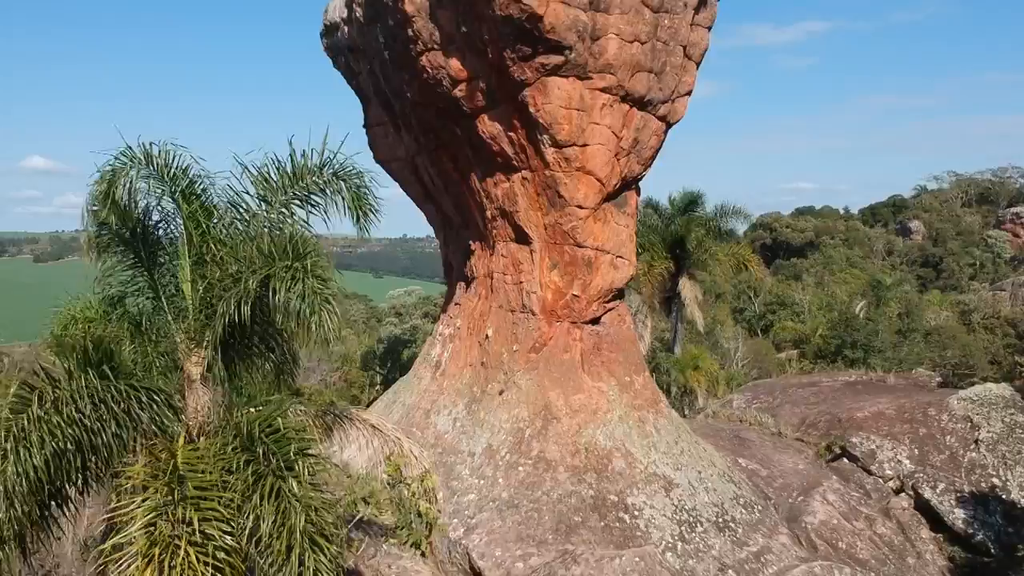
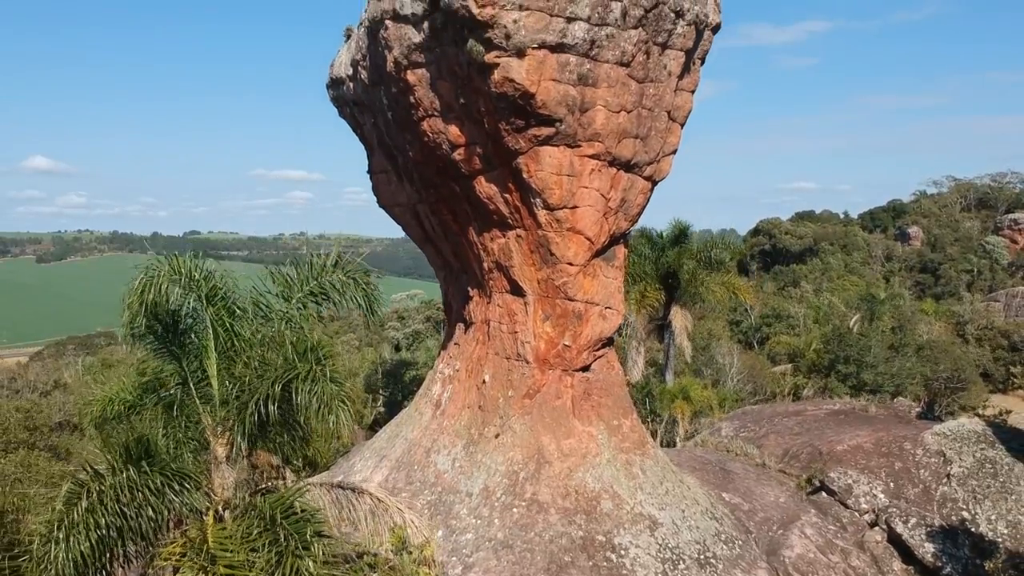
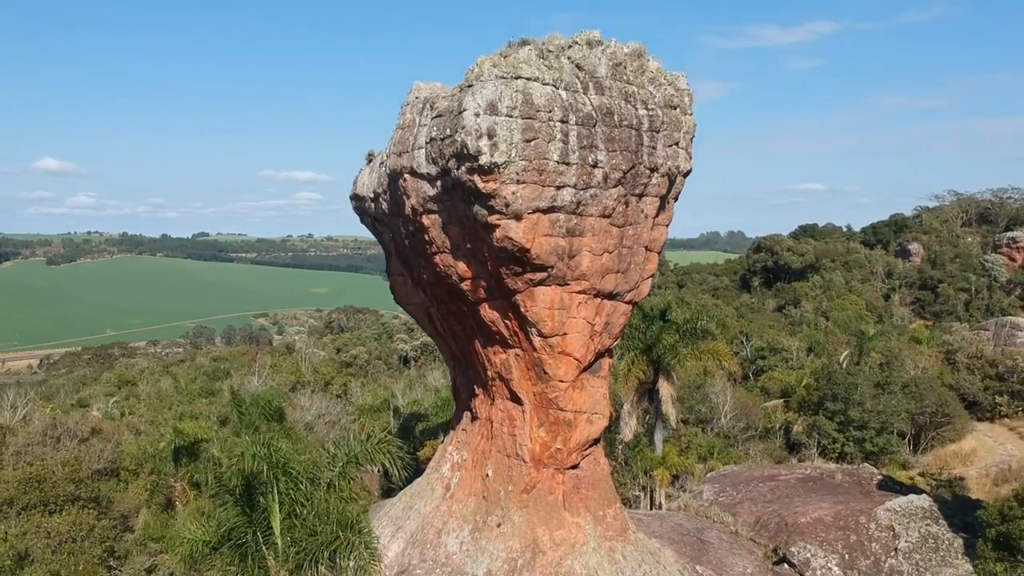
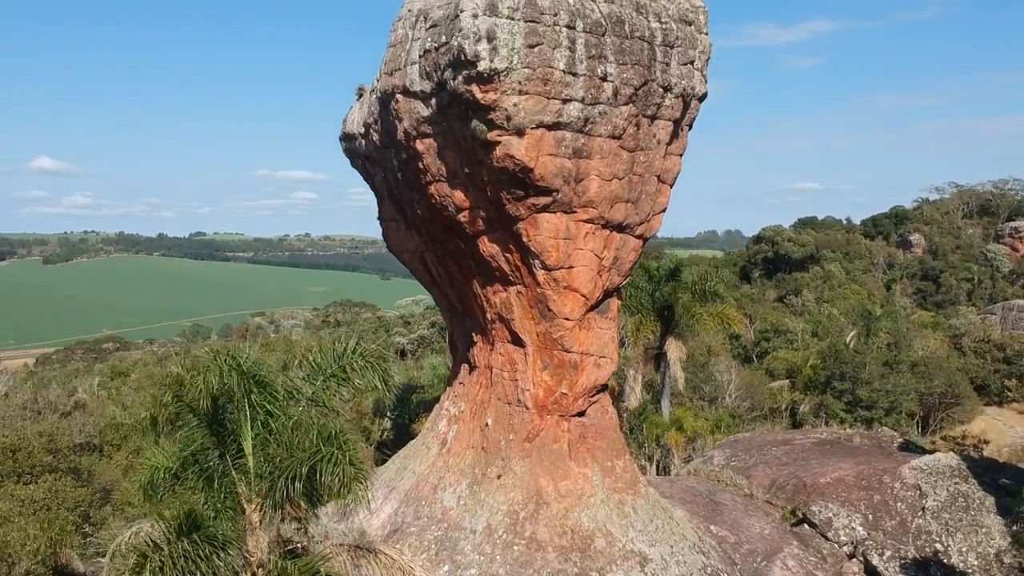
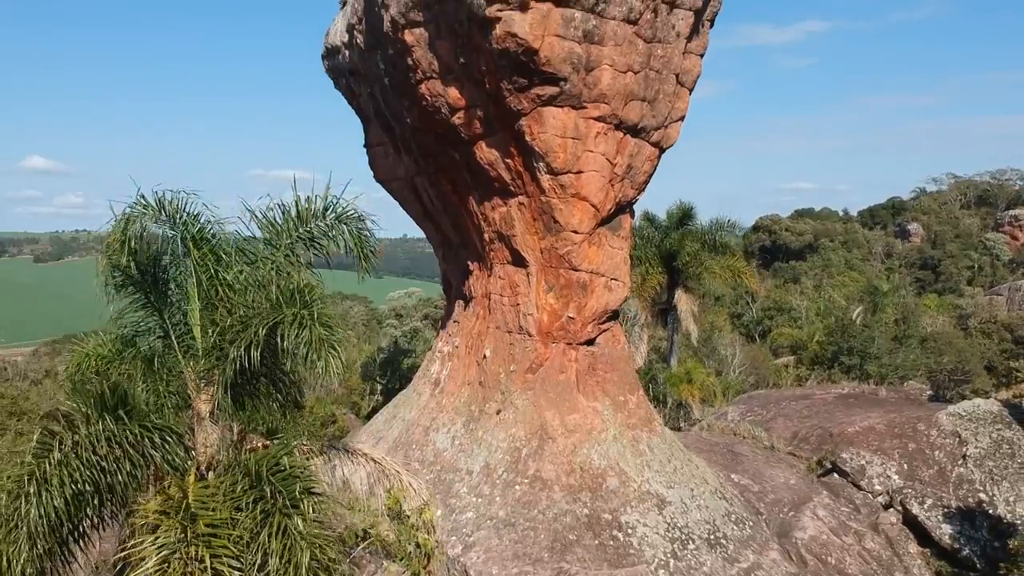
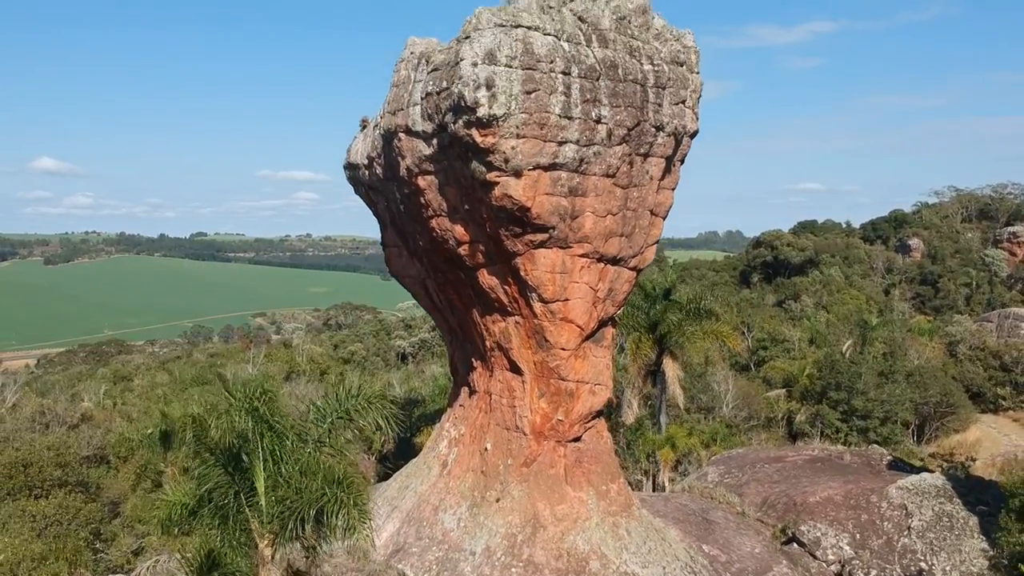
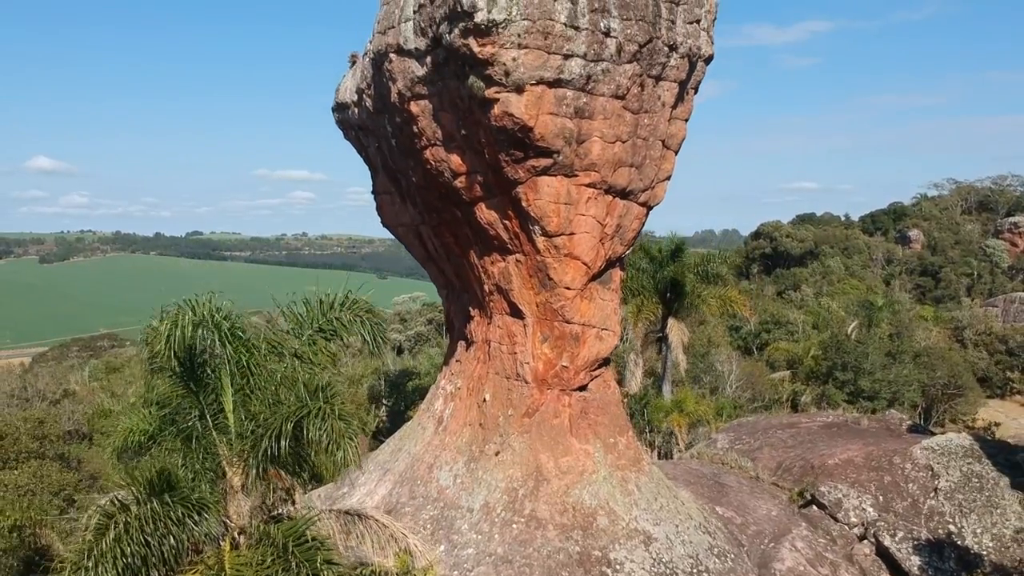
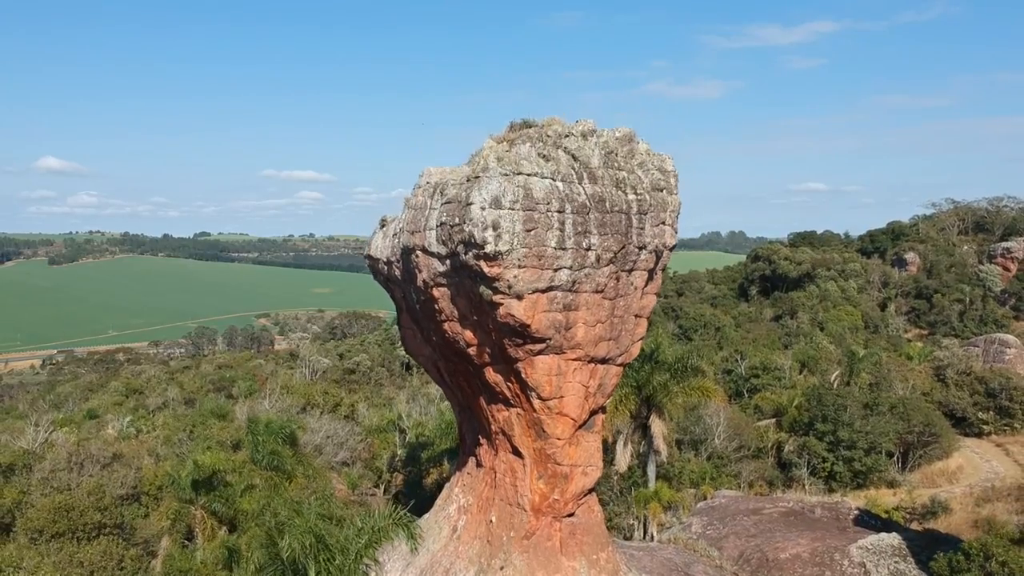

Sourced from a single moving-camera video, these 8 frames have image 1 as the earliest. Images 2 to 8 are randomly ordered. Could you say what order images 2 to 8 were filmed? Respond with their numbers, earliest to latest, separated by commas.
5, 2, 7, 4, 6, 3, 8
